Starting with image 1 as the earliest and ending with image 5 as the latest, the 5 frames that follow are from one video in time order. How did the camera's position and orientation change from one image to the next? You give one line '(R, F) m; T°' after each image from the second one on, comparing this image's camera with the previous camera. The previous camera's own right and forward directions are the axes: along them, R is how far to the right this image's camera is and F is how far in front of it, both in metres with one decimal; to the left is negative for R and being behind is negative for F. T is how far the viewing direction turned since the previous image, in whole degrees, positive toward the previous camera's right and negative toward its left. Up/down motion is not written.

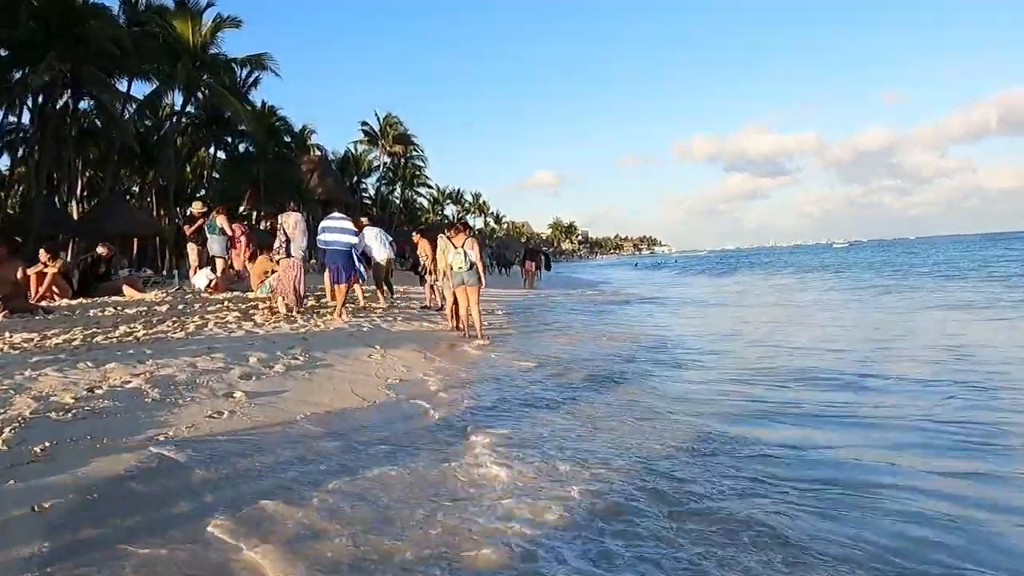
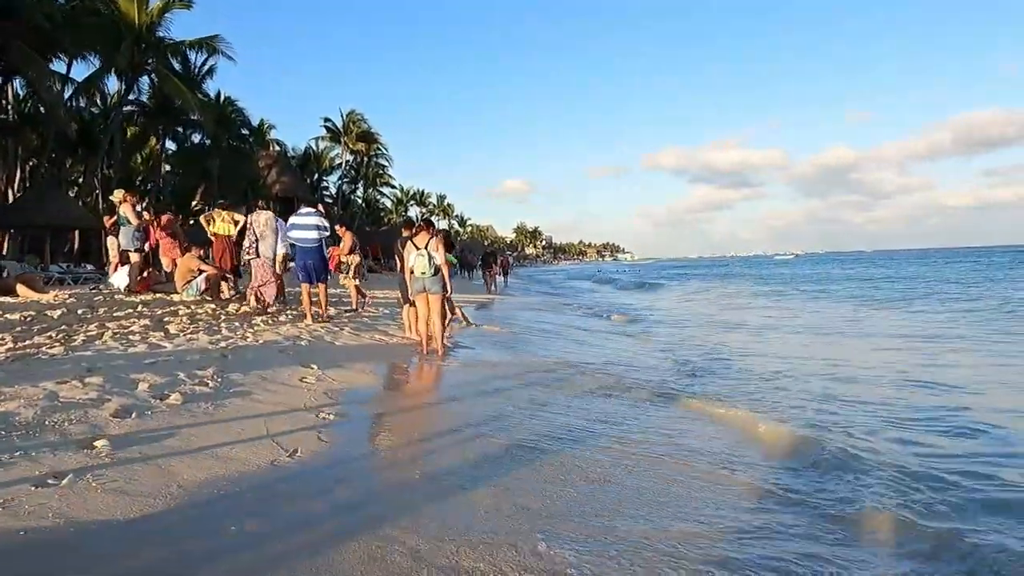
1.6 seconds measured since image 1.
(0.0, +1.3) m; +3°
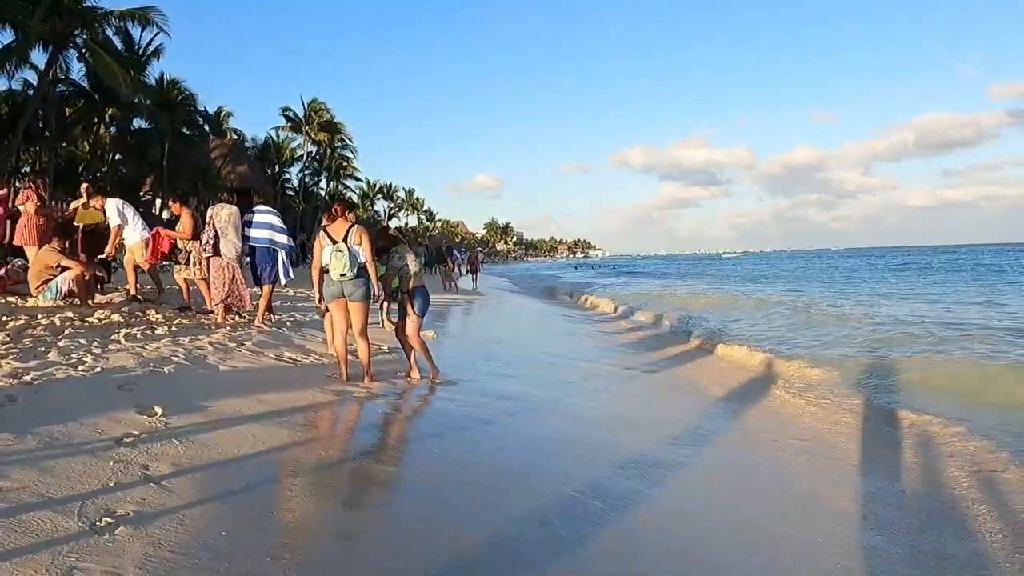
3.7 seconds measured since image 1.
(+0.2, +2.1) m; +2°
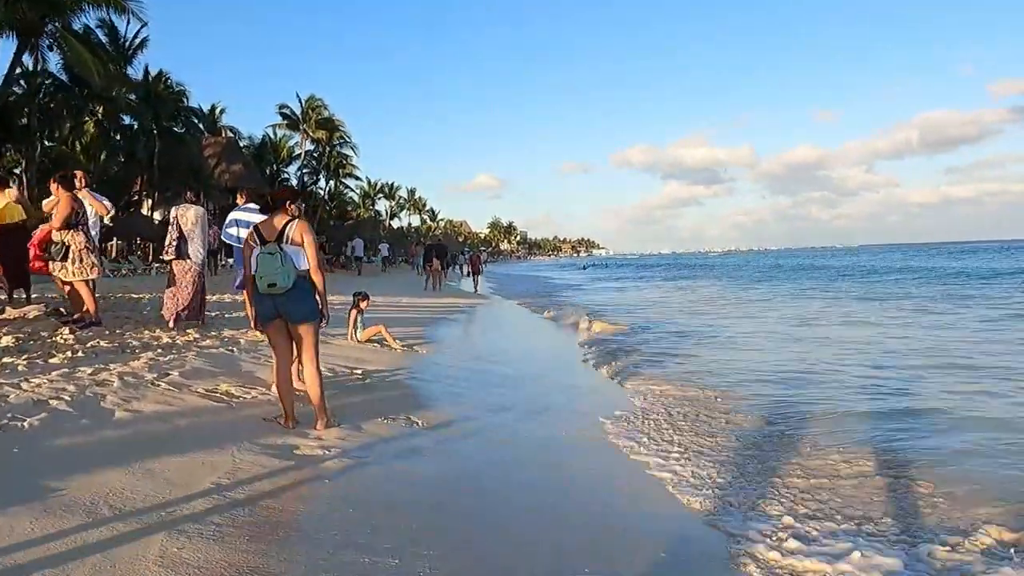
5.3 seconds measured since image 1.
(0.0, +1.6) m; 0°
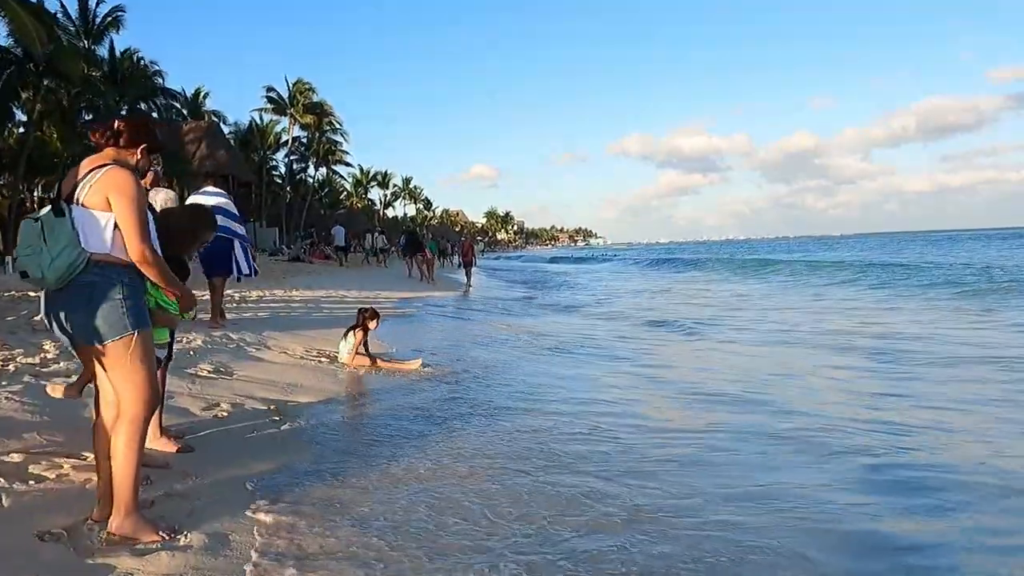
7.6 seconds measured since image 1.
(0.0, +2.2) m; 0°
